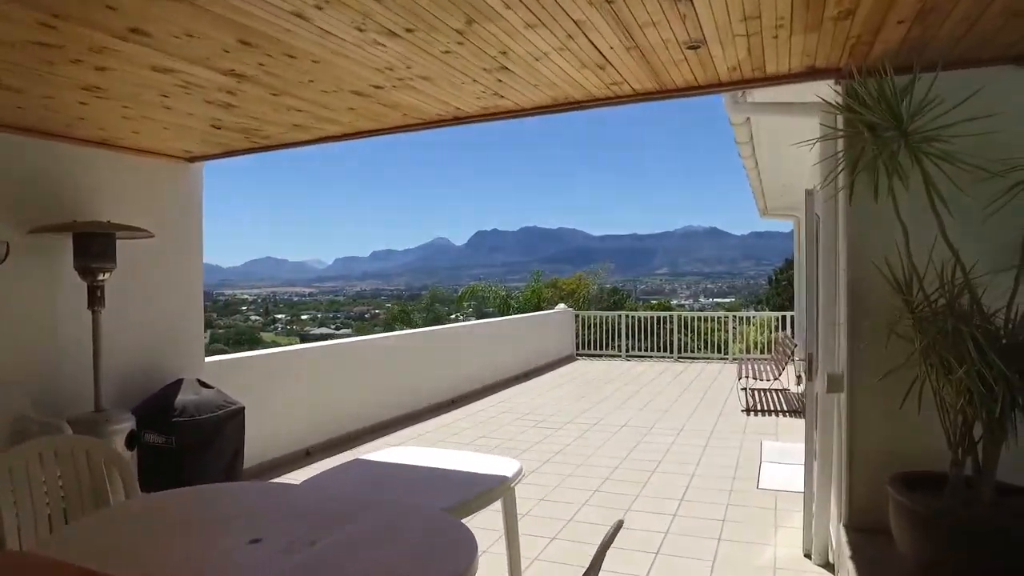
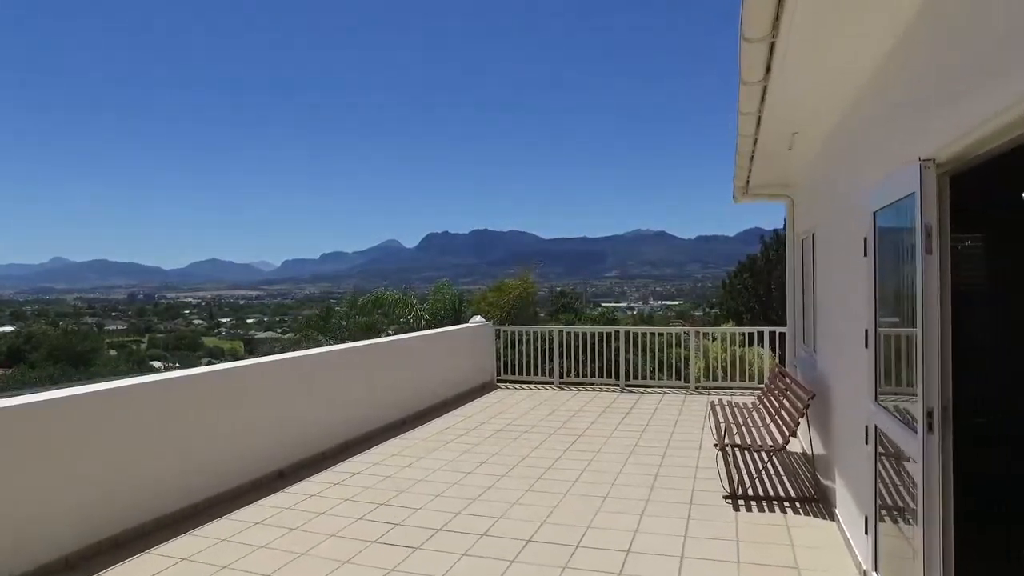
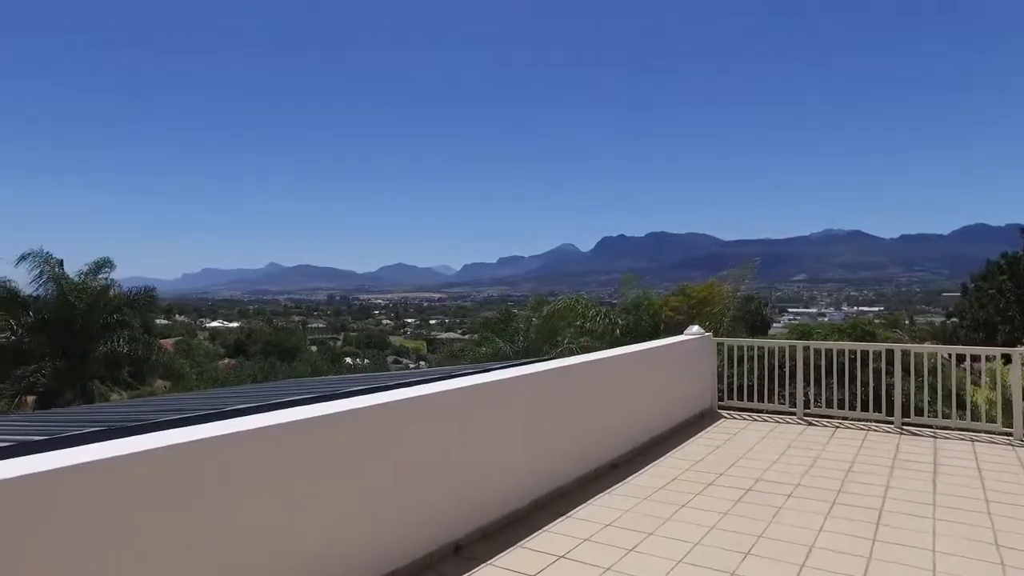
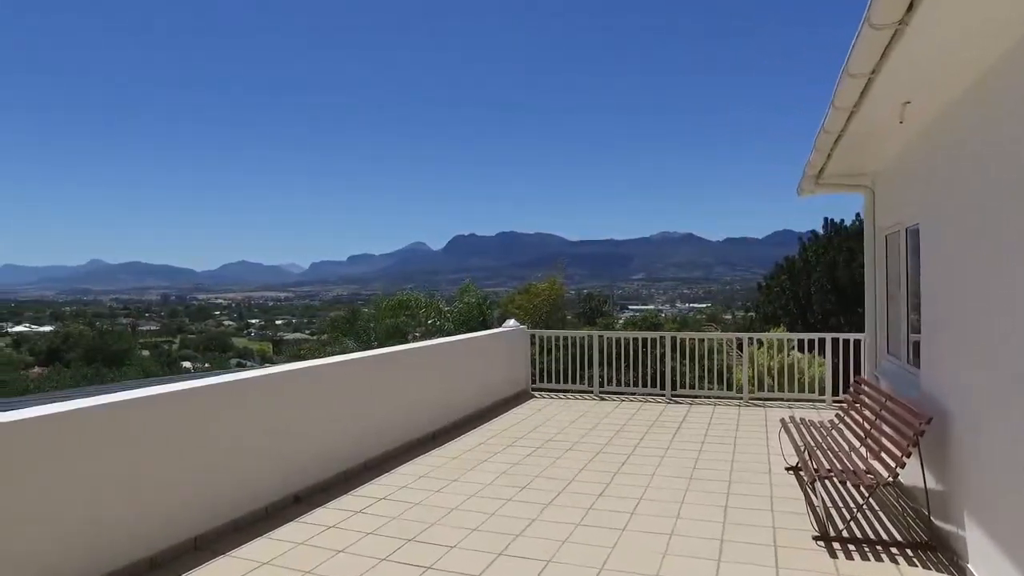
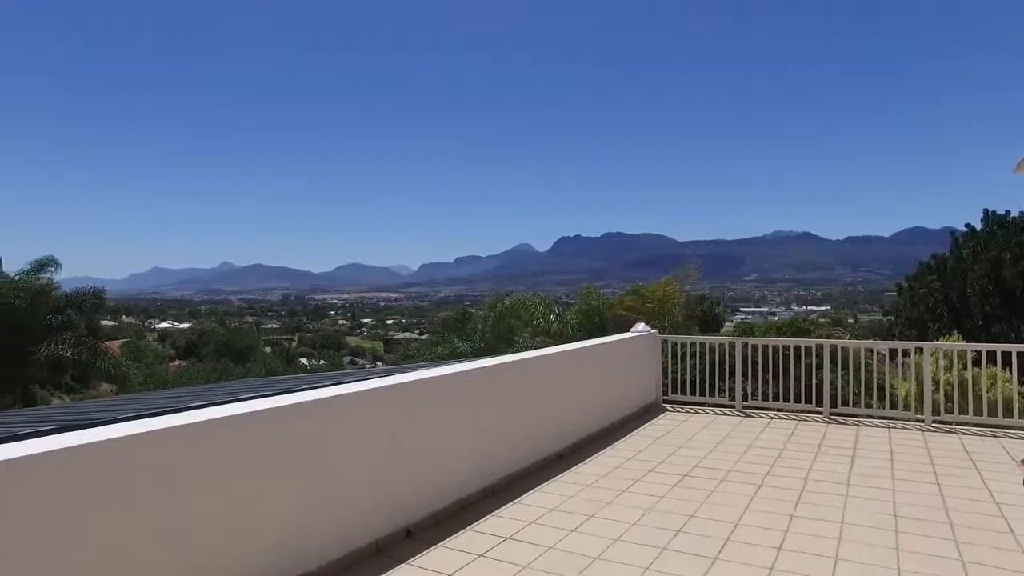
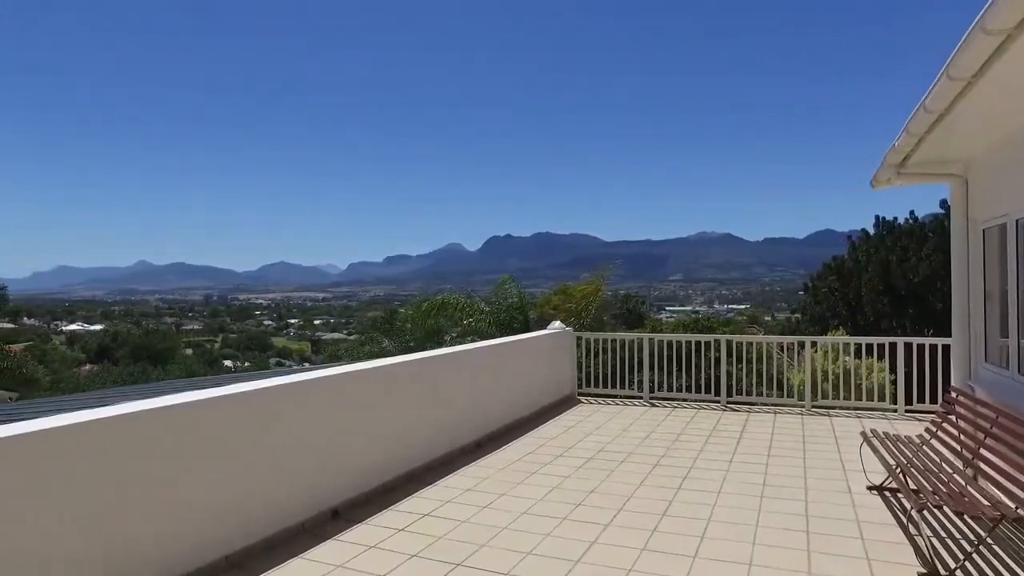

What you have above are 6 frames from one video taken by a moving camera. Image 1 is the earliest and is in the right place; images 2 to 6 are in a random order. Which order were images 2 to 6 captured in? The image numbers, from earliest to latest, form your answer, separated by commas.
2, 4, 6, 5, 3
